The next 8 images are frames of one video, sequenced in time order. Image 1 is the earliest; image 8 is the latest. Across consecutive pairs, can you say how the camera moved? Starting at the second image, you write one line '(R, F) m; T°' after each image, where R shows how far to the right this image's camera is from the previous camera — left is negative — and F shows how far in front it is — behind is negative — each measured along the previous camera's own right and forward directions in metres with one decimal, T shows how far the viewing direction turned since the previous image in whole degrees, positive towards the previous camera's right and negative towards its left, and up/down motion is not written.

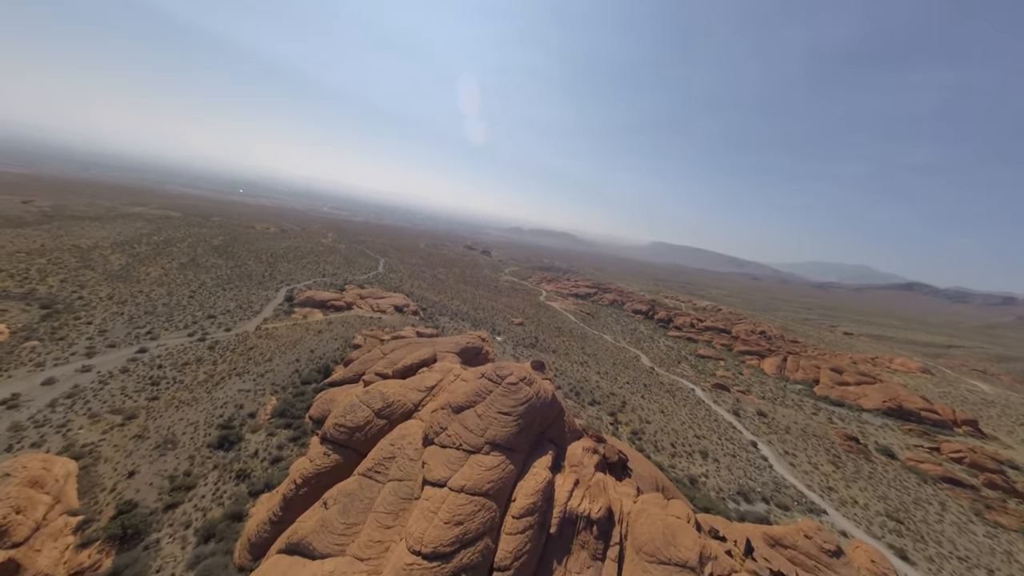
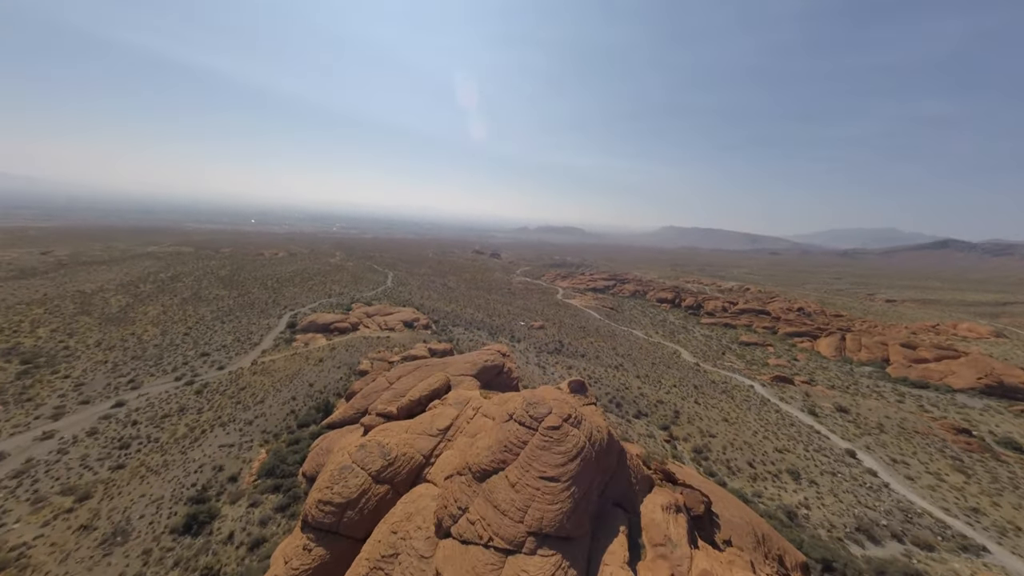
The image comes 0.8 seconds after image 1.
(-0.4, +3.5) m; -2°
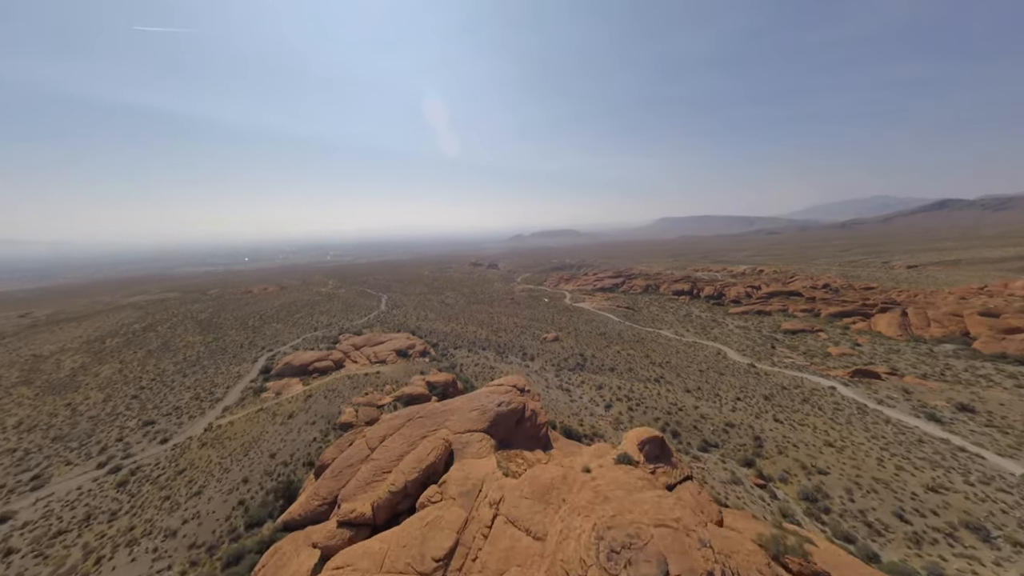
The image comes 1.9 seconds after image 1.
(-0.4, +5.1) m; 0°
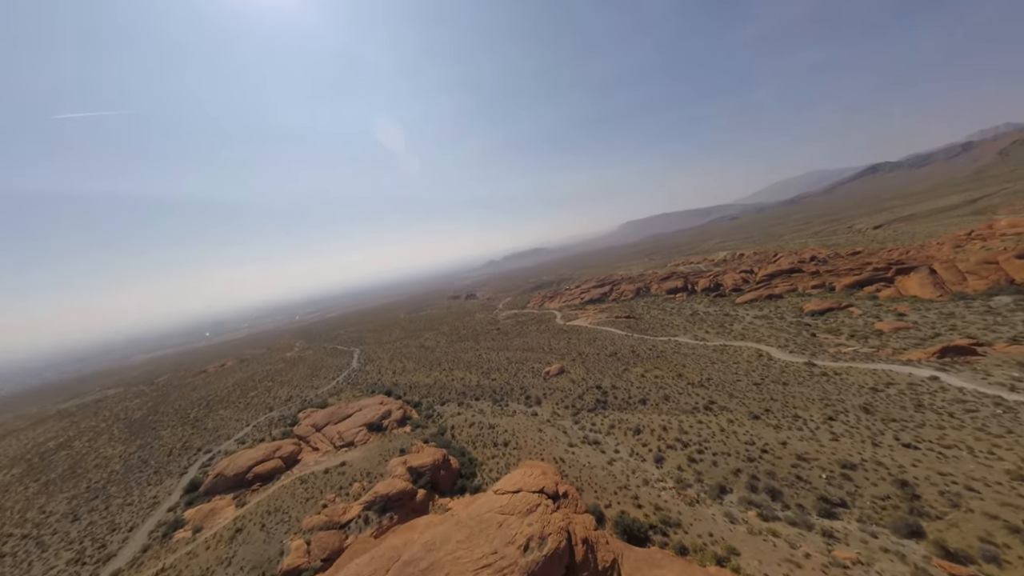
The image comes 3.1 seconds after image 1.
(-0.3, +5.6) m; +4°
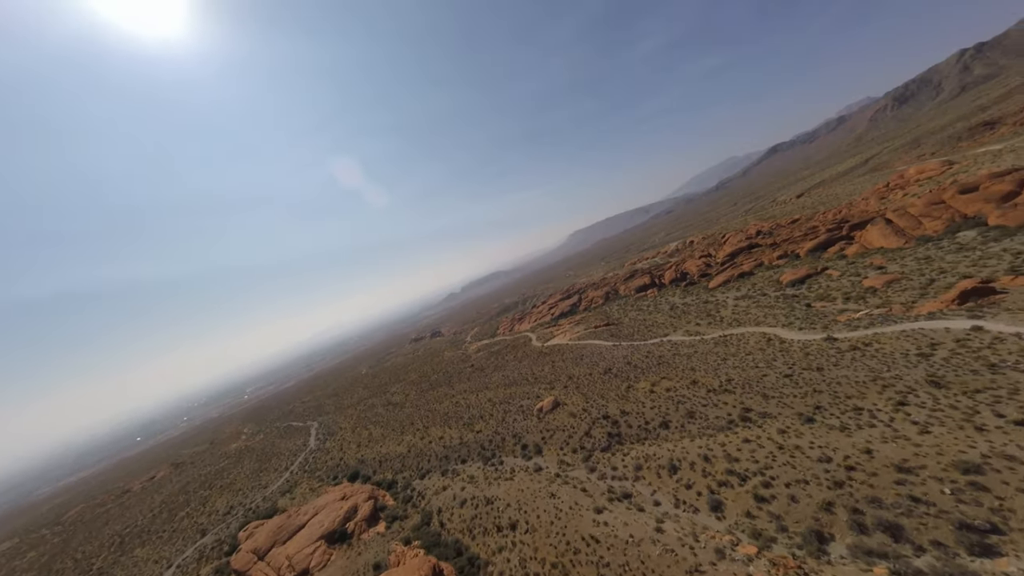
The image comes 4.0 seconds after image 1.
(-0.2, +4.0) m; +7°
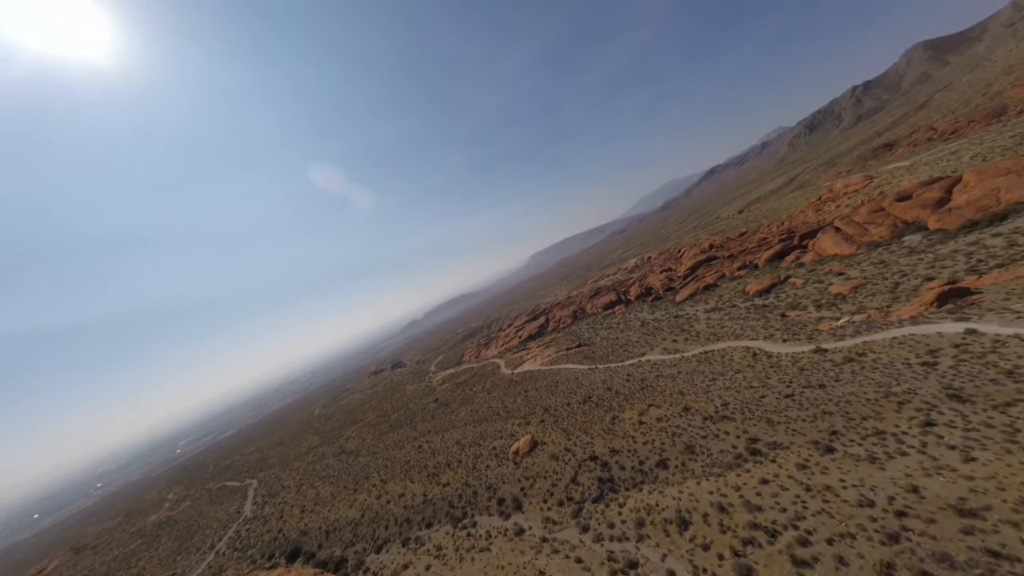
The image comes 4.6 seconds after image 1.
(-0.1, +2.6) m; +6°
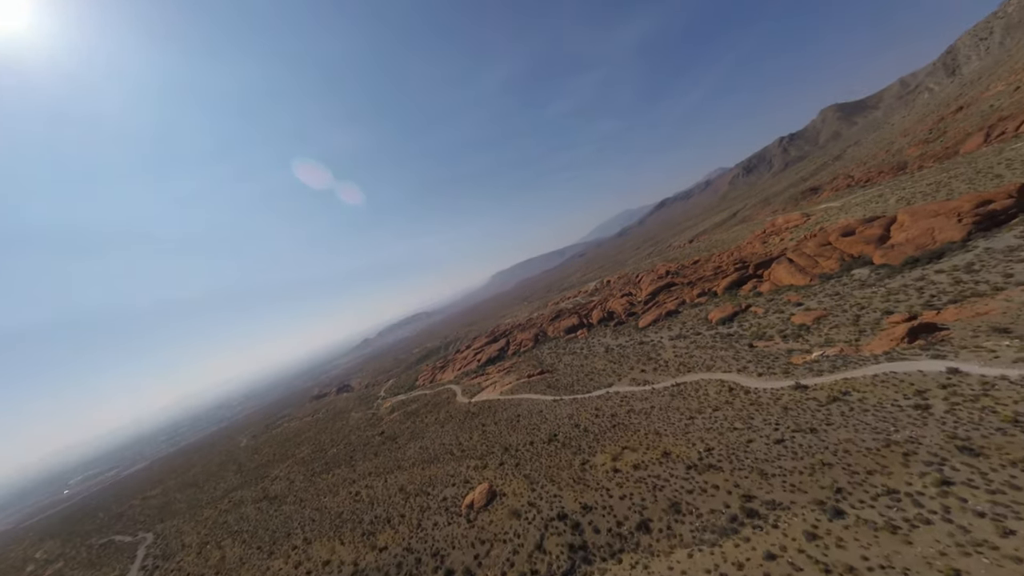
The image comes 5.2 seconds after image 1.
(0.0, +2.5) m; +7°
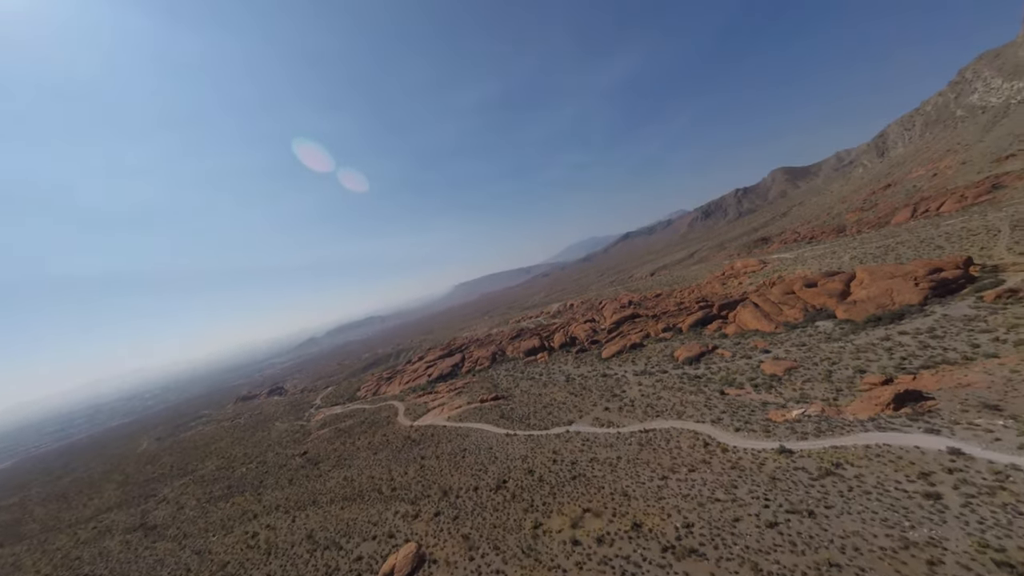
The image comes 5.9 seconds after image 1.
(0.0, +2.9) m; +6°
